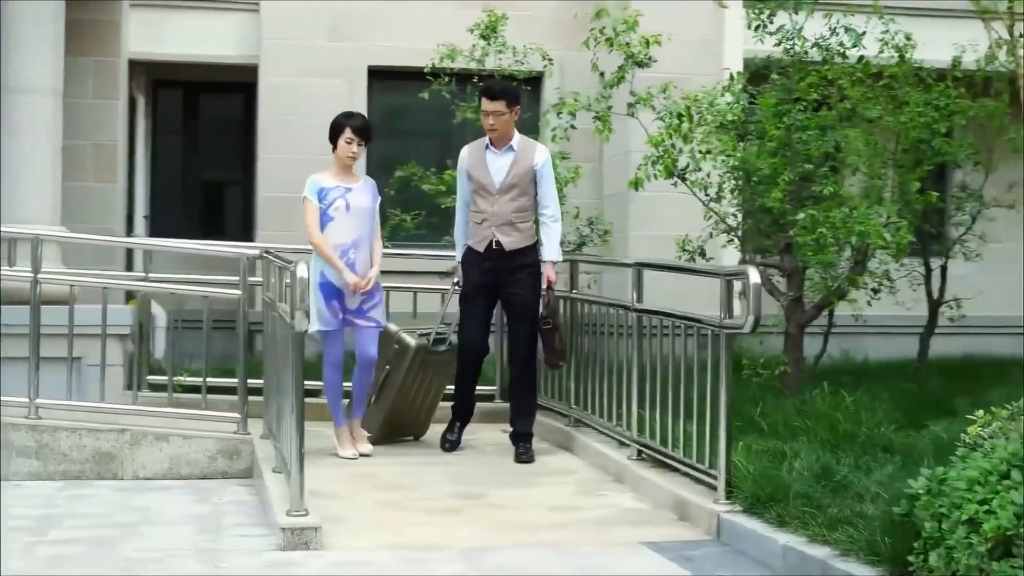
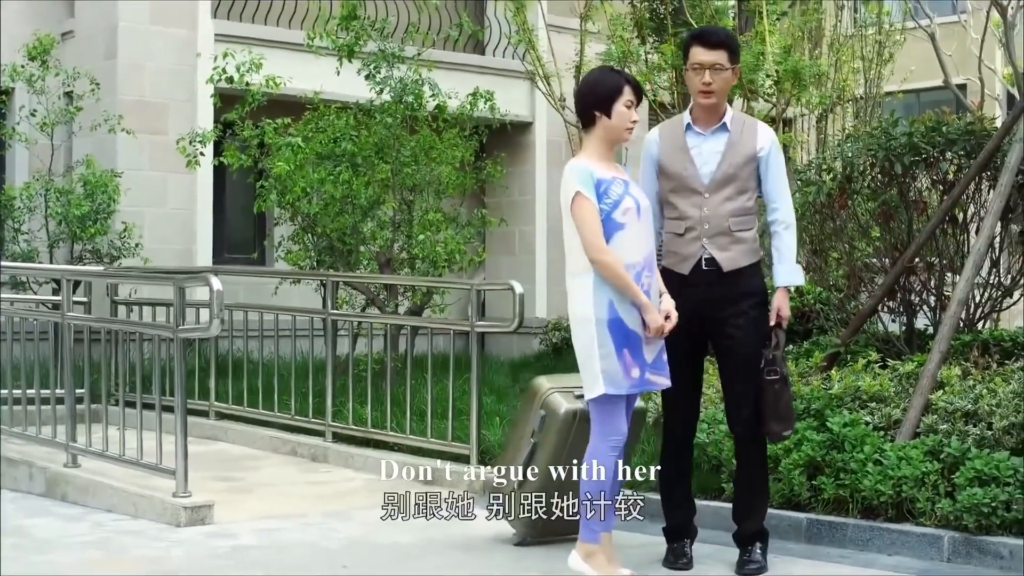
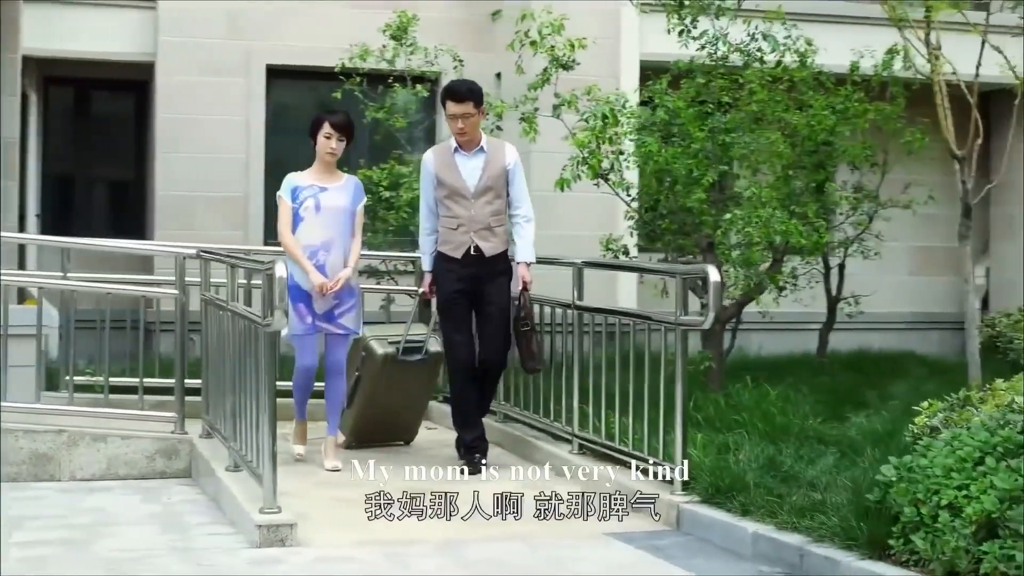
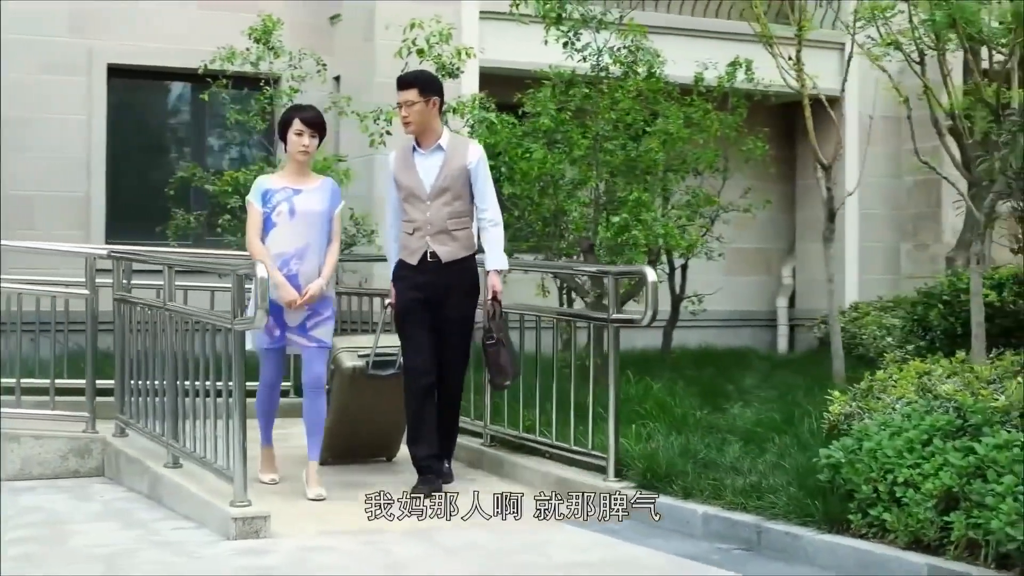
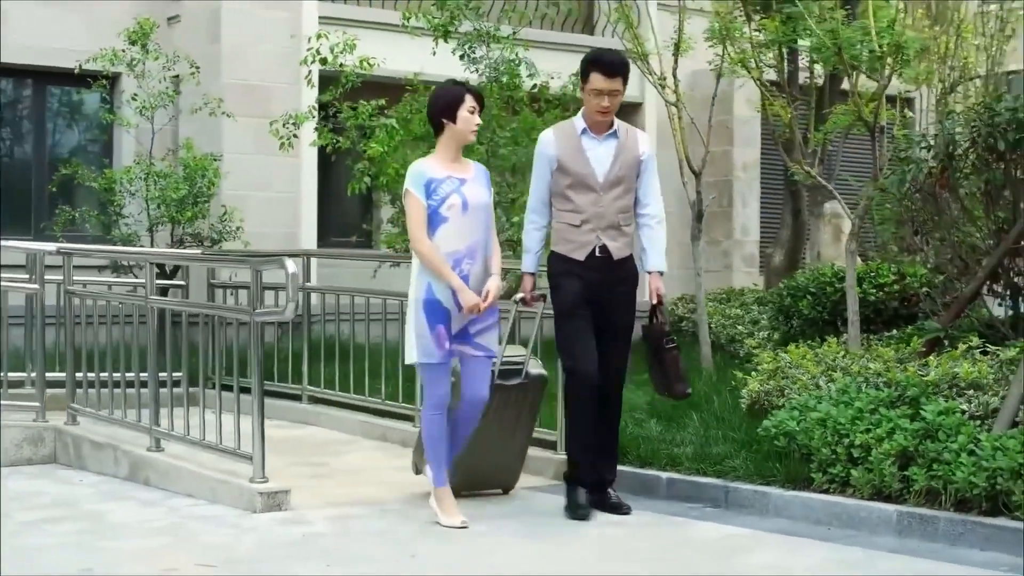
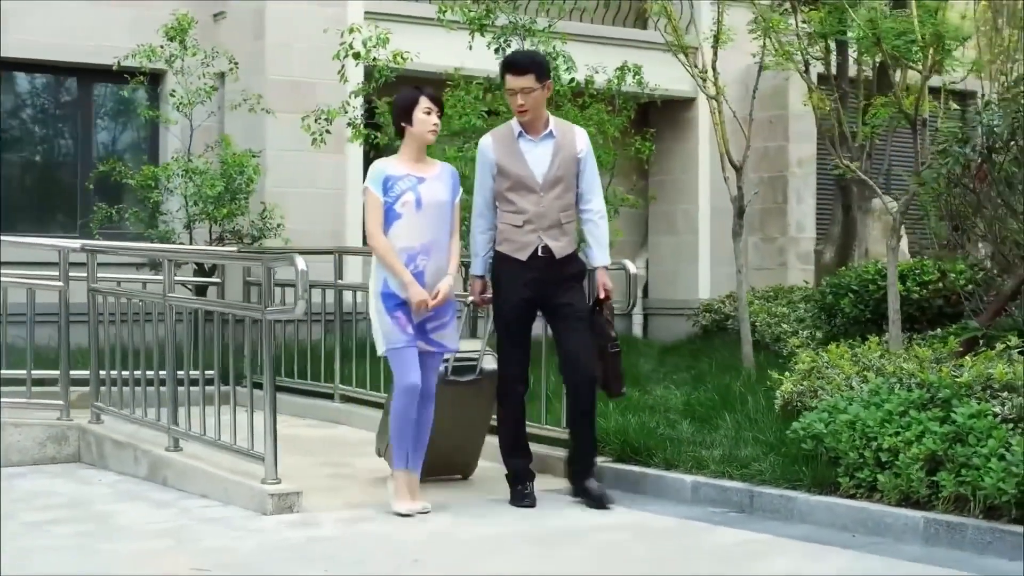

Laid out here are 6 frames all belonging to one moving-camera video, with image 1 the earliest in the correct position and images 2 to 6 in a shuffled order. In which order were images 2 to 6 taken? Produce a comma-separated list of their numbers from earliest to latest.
3, 4, 6, 5, 2
